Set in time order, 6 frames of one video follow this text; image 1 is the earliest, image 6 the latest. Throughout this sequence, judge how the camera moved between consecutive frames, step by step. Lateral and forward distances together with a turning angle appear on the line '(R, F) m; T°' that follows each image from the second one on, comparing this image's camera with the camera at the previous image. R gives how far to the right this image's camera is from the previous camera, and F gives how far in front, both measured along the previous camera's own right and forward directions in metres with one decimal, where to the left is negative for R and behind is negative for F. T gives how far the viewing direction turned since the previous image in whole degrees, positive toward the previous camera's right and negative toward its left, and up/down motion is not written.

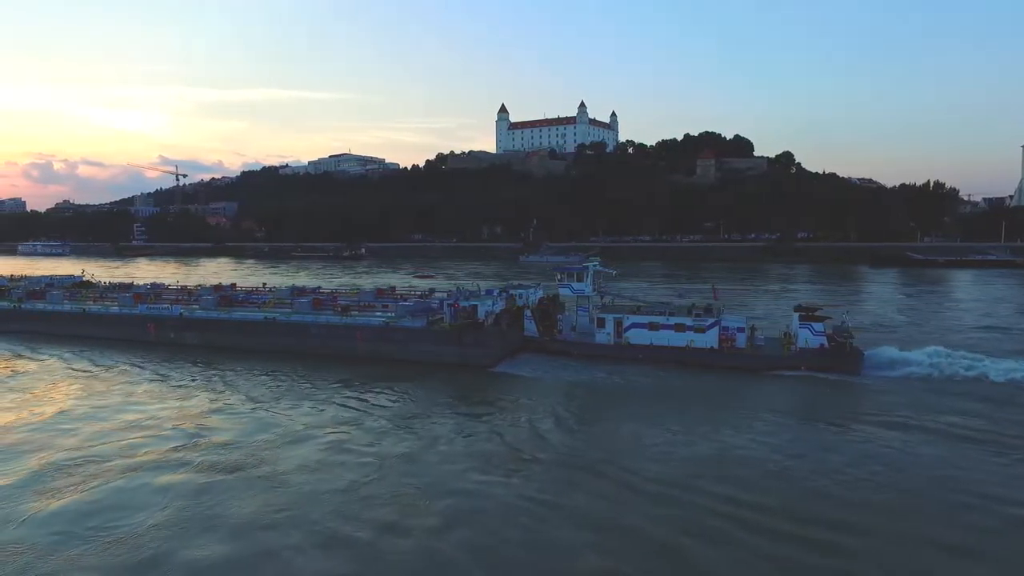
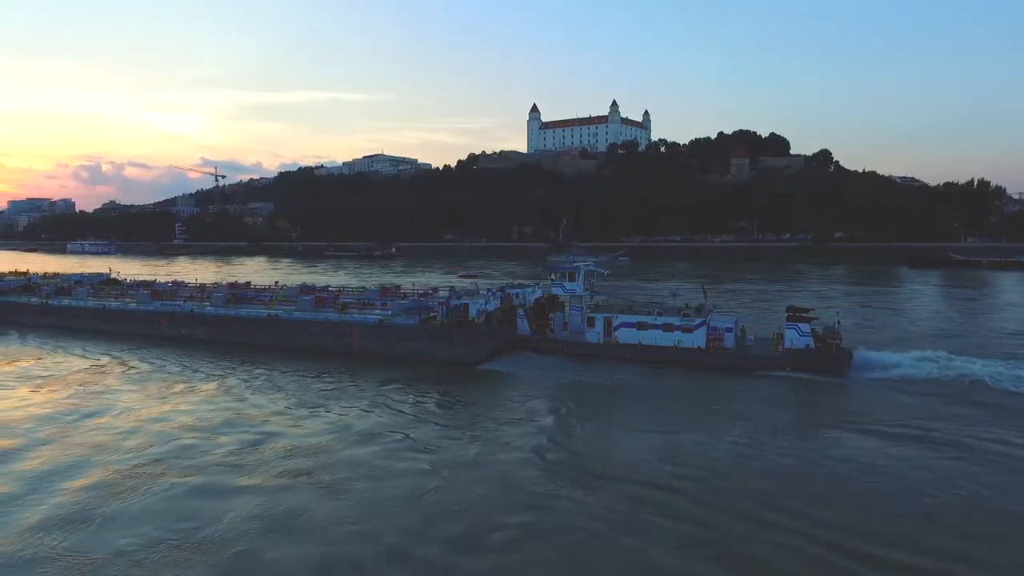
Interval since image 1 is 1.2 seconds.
(+0.8, -0.1) m; -3°
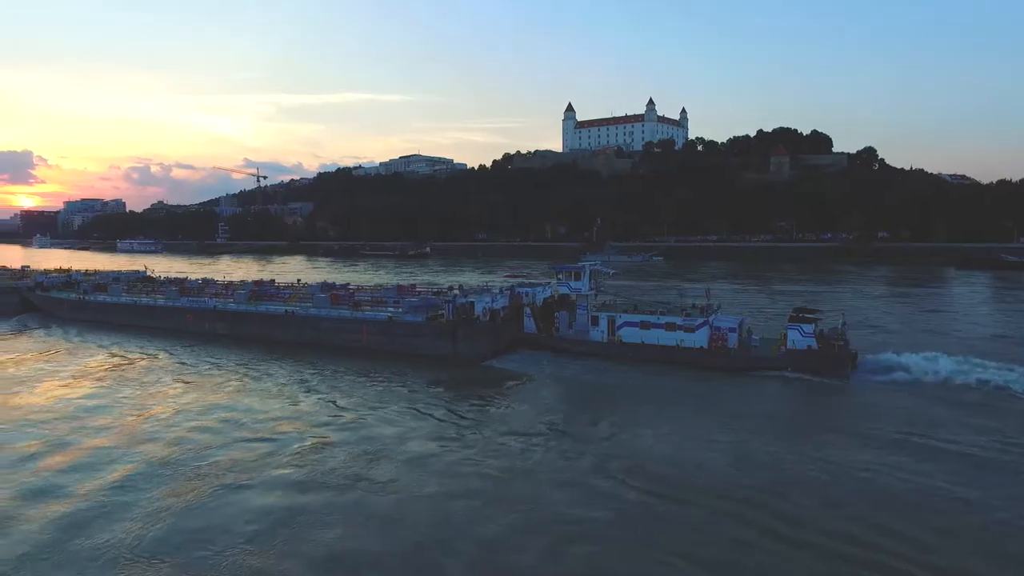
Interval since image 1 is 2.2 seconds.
(+0.6, -0.1) m; -3°
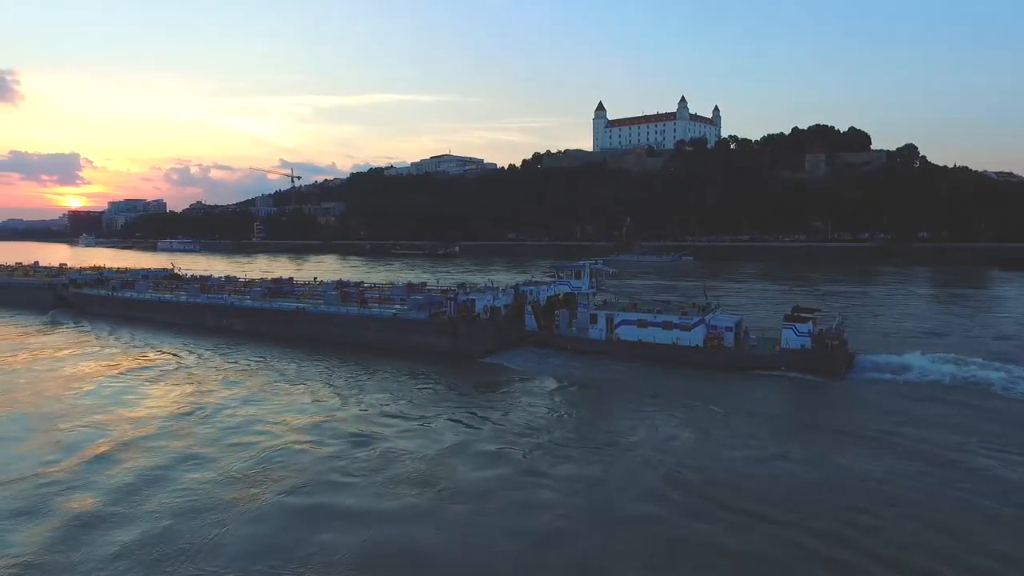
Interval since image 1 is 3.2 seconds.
(+0.6, -0.2) m; -3°
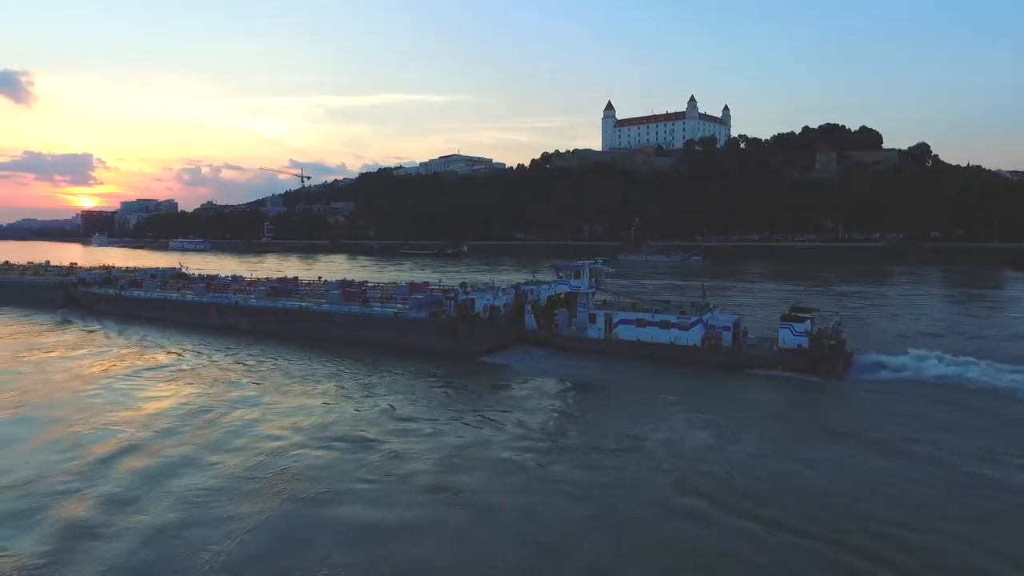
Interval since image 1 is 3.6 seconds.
(-4.5, +0.6) m; 0°
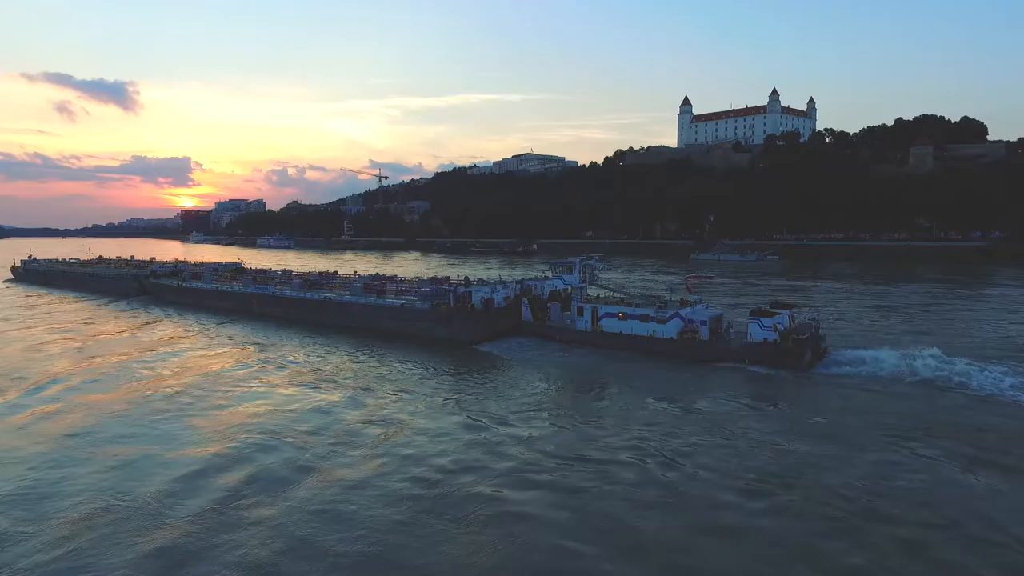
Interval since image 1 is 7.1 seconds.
(+2.6, -1.0) m; -7°
